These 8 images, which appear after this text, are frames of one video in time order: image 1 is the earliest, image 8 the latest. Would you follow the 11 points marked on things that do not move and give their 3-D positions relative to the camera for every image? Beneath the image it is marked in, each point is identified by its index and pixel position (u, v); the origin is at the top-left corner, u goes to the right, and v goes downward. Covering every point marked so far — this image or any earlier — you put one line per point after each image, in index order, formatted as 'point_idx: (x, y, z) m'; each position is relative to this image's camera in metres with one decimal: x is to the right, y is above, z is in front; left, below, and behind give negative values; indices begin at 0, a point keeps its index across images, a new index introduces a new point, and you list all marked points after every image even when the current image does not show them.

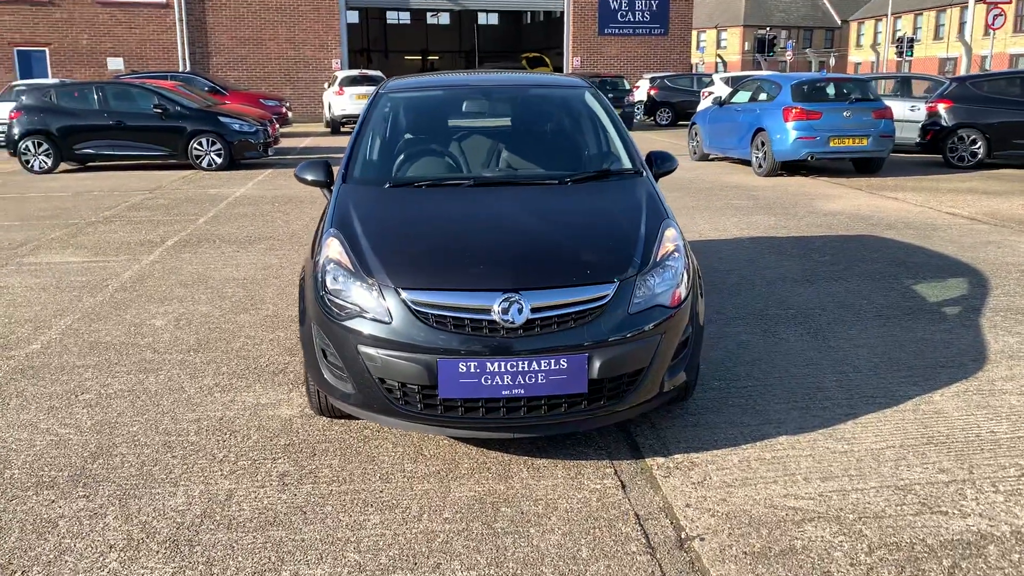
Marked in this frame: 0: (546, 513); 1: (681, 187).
0: (+0.1, -0.8, +3.0) m
1: (+2.2, +1.3, +11.8) m
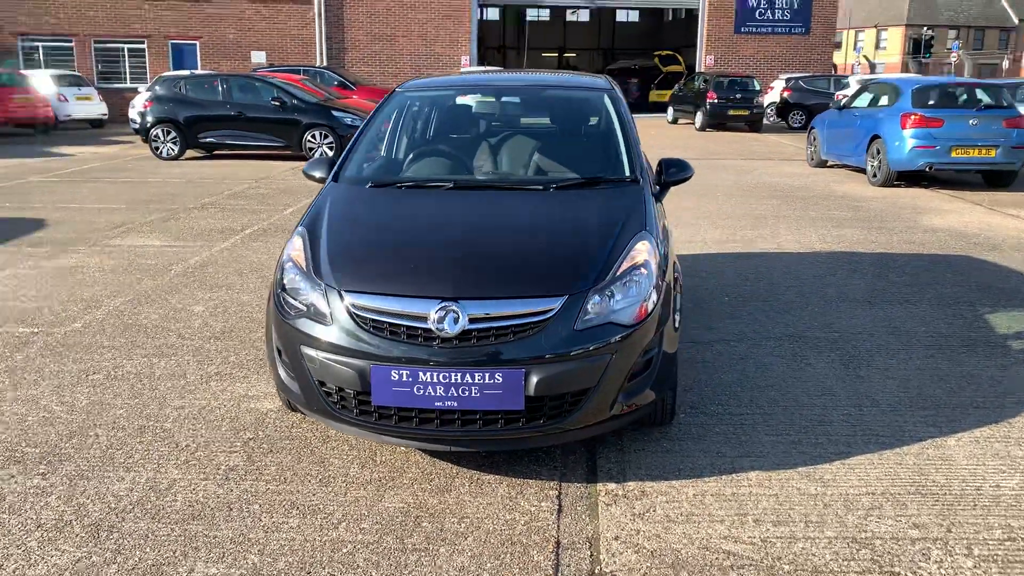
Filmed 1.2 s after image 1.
0: (-0.2, -0.8, +2.9) m
1: (+3.4, +1.2, +11.2) m
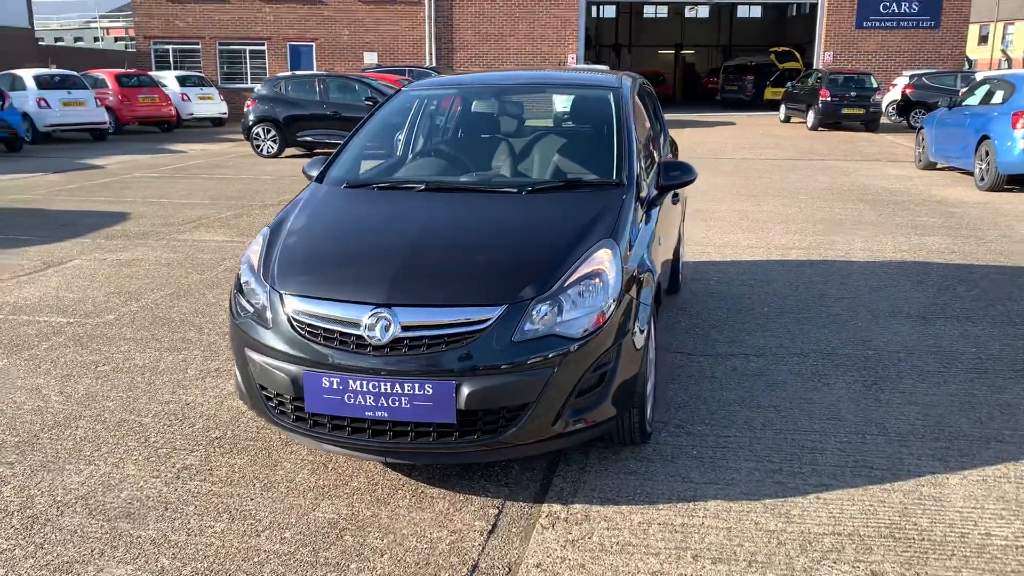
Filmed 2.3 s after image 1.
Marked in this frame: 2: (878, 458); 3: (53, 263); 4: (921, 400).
0: (-0.4, -0.8, +2.8) m
1: (+4.3, +1.1, +10.6) m
2: (+1.4, -0.7, +3.4) m
3: (-3.7, +0.2, +7.1) m
4: (+1.8, -0.5, +4.0) m
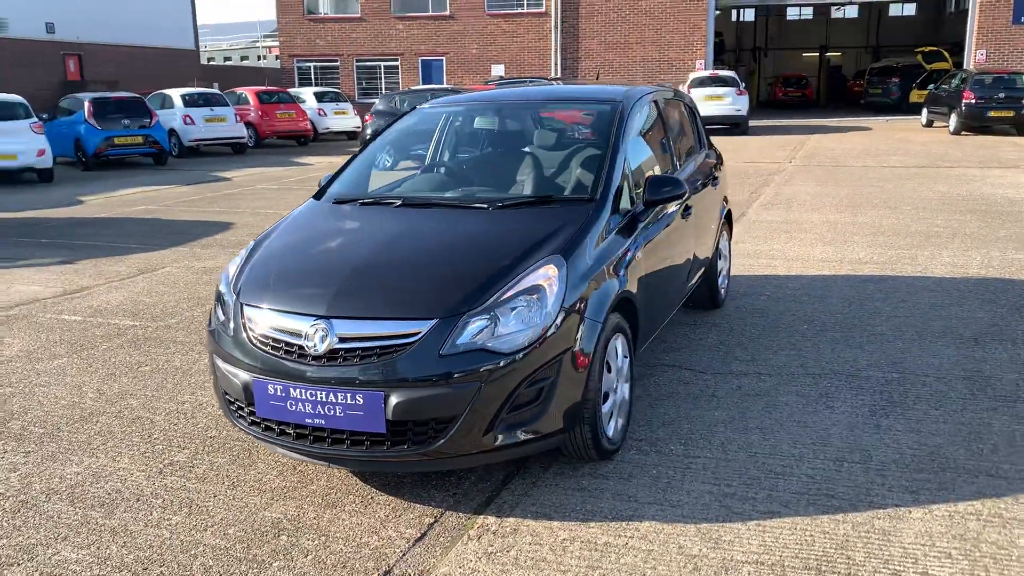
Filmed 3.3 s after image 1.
0: (-0.7, -0.9, +3.0) m
1: (+5.2, +0.9, +9.9) m
2: (+1.2, -0.7, +3.3) m
3: (-3.2, +0.2, +7.7) m
4: (+1.8, -0.6, +3.8) m
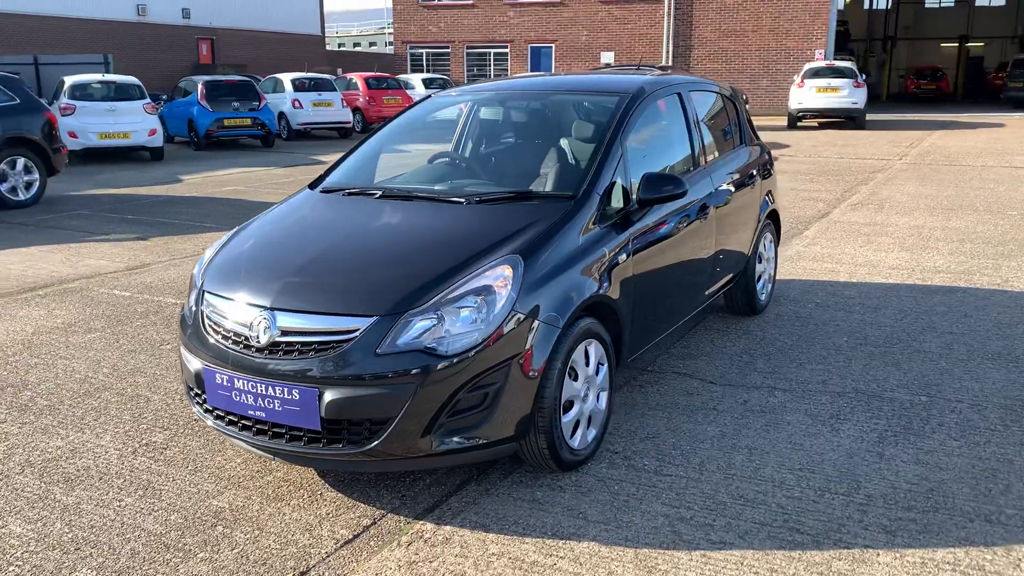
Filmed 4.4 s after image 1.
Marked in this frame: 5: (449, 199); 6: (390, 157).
0: (-0.9, -0.8, +2.9) m
1: (+5.9, +0.7, +9.0) m
2: (+1.0, -0.8, +3.0) m
3: (-2.7, +0.3, +8.0) m
4: (+1.6, -0.7, +3.4) m
5: (-0.3, +0.4, +3.7) m
6: (-0.6, +0.6, +4.4) m
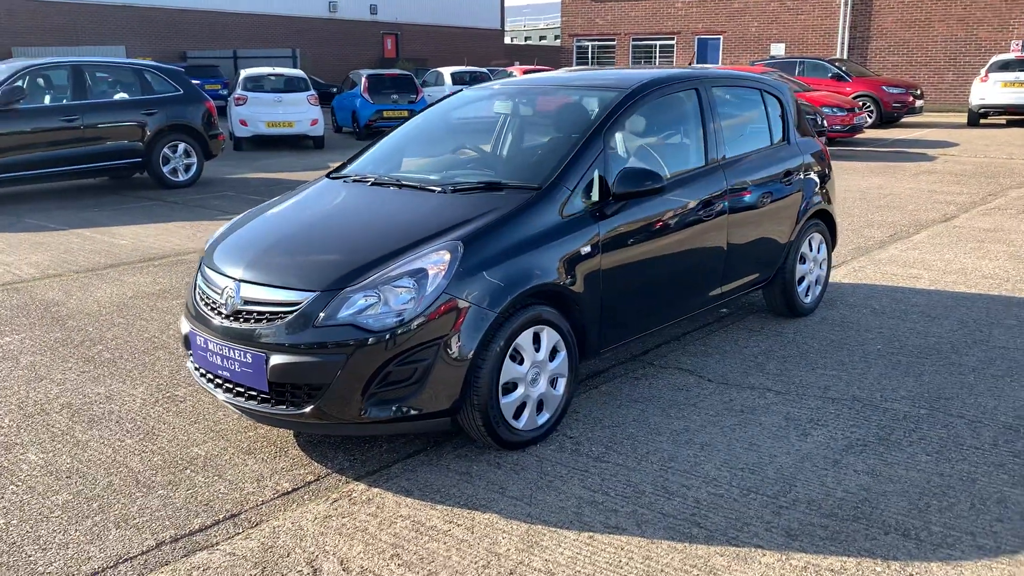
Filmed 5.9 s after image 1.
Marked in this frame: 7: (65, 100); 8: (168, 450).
0: (-1.2, -0.7, +3.3) m
1: (+6.8, +0.5, +7.9) m
2: (+0.7, -0.8, +3.0) m
3: (-1.9, +0.6, +8.6) m
4: (+1.4, -0.7, +3.3) m
5: (-0.3, +0.4, +3.9) m
6: (-0.6, +0.7, +4.7) m
7: (-5.3, +2.2, +10.6) m
8: (-1.4, -0.7, +3.6) m
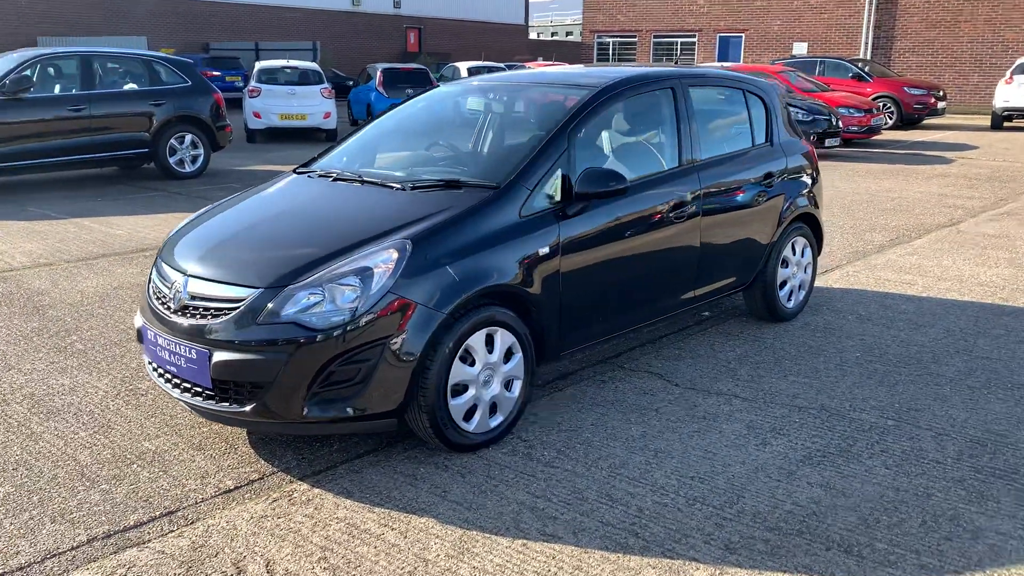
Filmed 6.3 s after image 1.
0: (-1.4, -0.7, +3.3) m
1: (+6.7, +0.4, +7.6) m
2: (+0.5, -0.8, +2.9) m
3: (-1.9, +0.6, +8.6) m
4: (+1.2, -0.7, +3.2) m
5: (-0.5, +0.5, +3.9) m
6: (-0.7, +0.7, +4.6) m
7: (-5.3, +2.4, +10.7) m
8: (-1.6, -0.6, +3.6) m
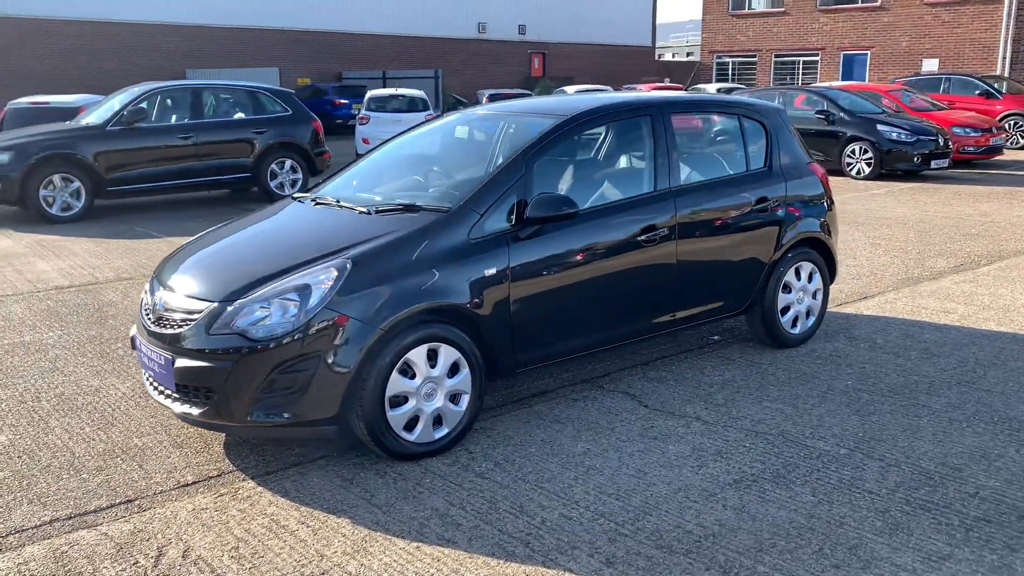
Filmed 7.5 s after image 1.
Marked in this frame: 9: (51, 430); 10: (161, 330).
0: (-1.6, -0.8, +3.7) m
1: (+7.1, +0.1, +6.7) m
2: (+0.1, -0.9, +3.0) m
3: (-1.3, +0.4, +9.1) m
4: (+0.9, -0.8, +3.2) m
5: (-0.7, +0.4, +4.2) m
6: (-0.7, +0.7, +4.9) m
7: (-4.3, +2.2, +11.7) m
8: (-1.8, -0.7, +4.0) m
9: (-2.1, -0.7, +4.2) m
10: (-1.4, -0.2, +3.7) m
